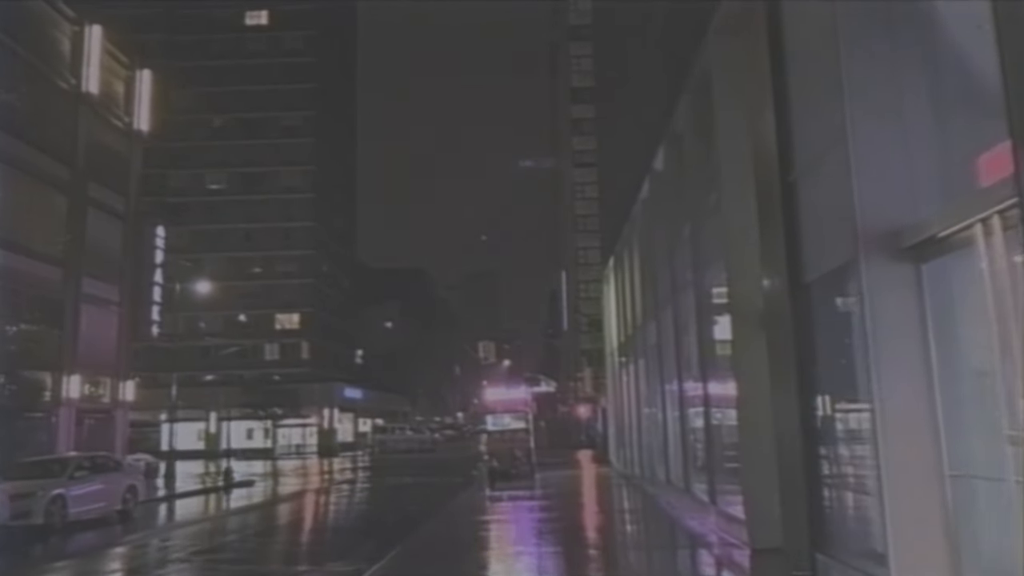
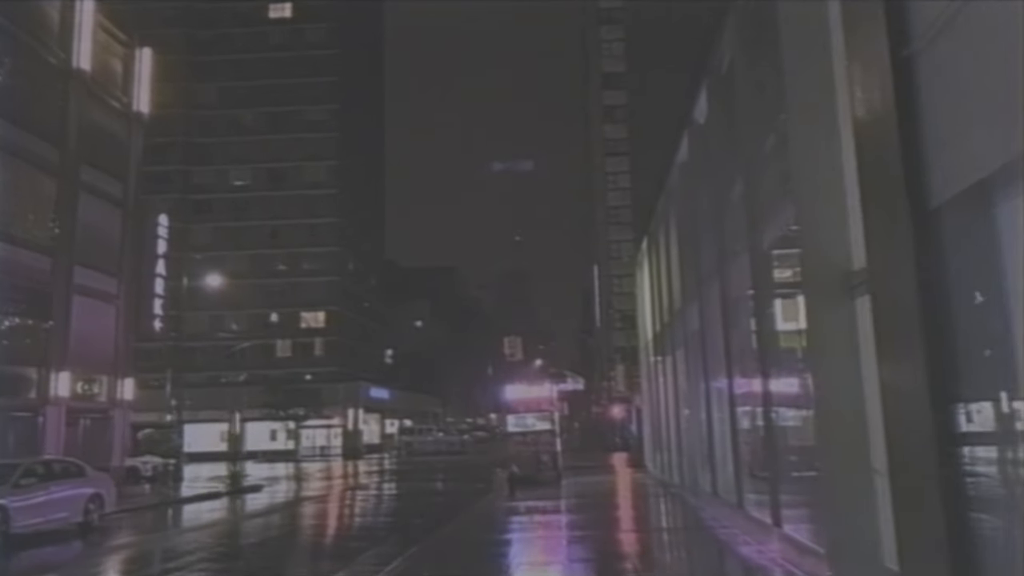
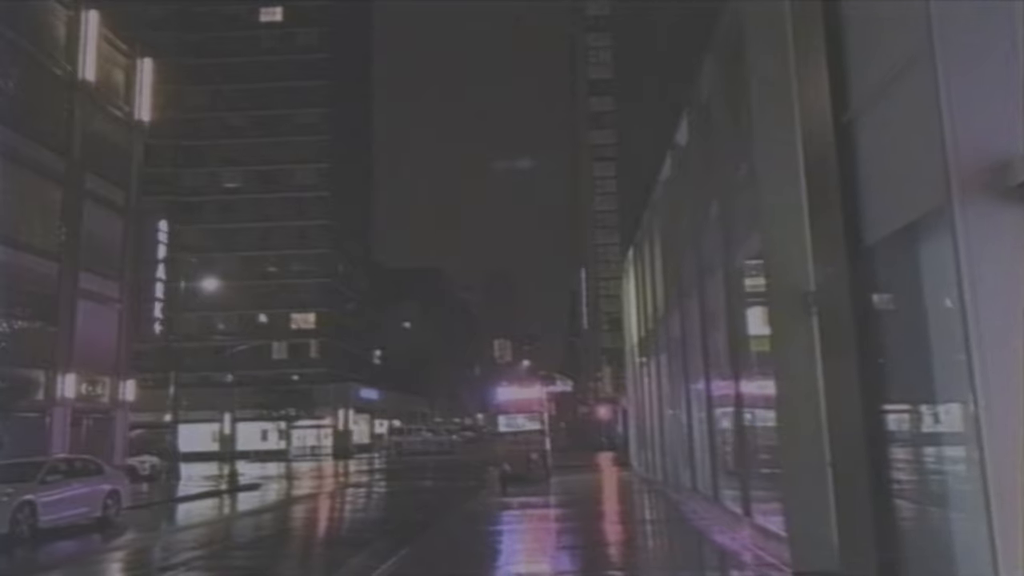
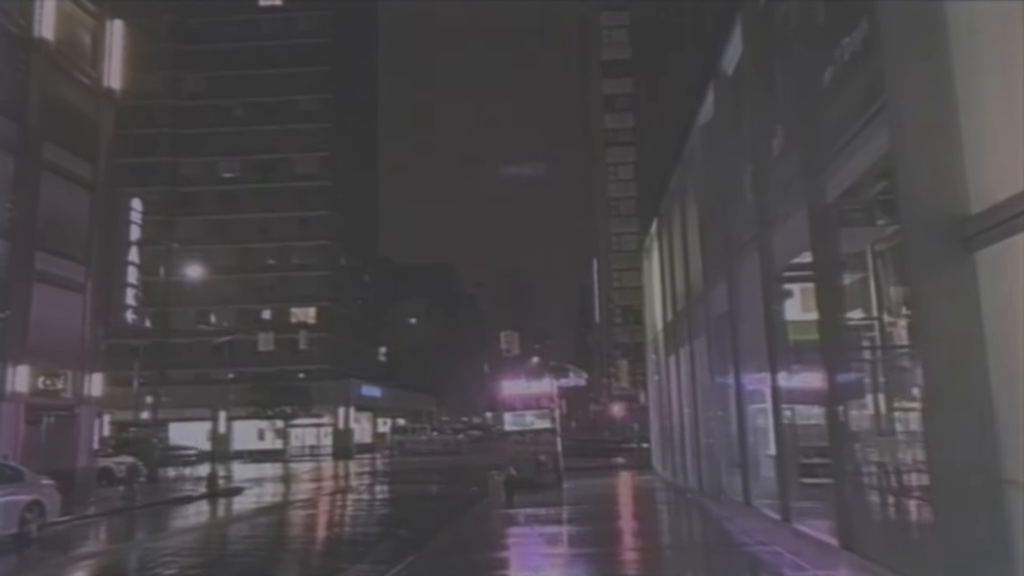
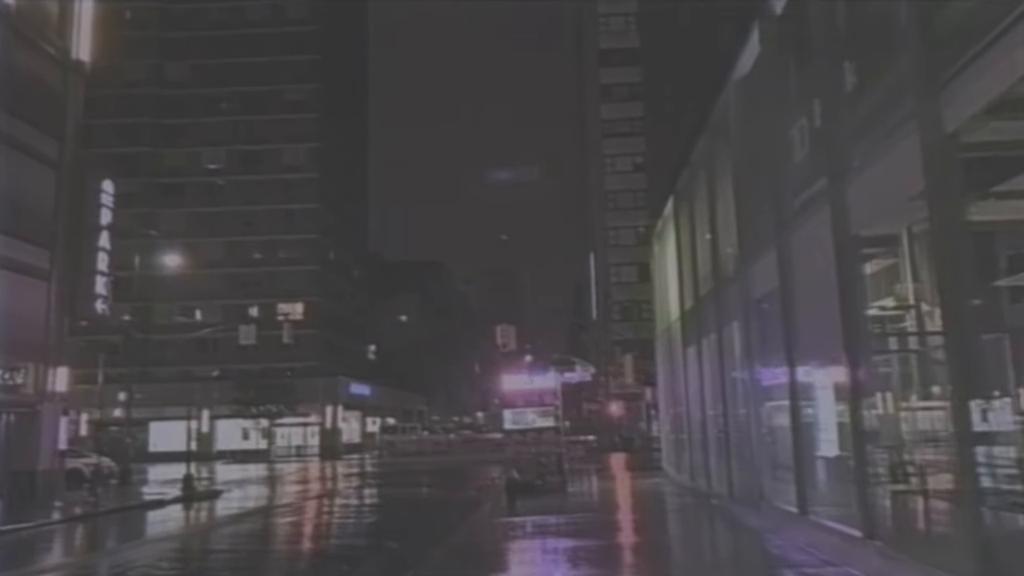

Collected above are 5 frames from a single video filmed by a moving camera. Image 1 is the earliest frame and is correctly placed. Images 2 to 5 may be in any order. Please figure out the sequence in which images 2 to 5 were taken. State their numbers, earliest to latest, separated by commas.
3, 2, 4, 5
